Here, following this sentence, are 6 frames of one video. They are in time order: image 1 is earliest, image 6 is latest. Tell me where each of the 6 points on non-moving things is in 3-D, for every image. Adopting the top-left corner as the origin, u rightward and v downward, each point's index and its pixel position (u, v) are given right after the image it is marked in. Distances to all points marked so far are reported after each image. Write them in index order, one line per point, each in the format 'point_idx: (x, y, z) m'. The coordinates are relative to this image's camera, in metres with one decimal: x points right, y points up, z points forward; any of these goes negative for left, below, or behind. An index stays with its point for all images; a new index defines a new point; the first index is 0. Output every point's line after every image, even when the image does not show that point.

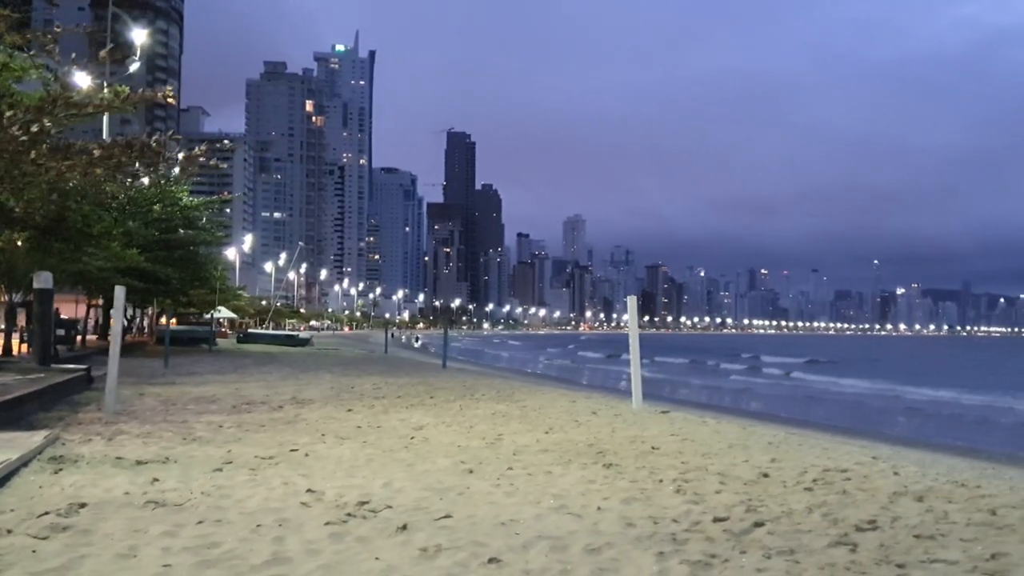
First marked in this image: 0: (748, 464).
0: (+2.3, -1.7, +9.6) m
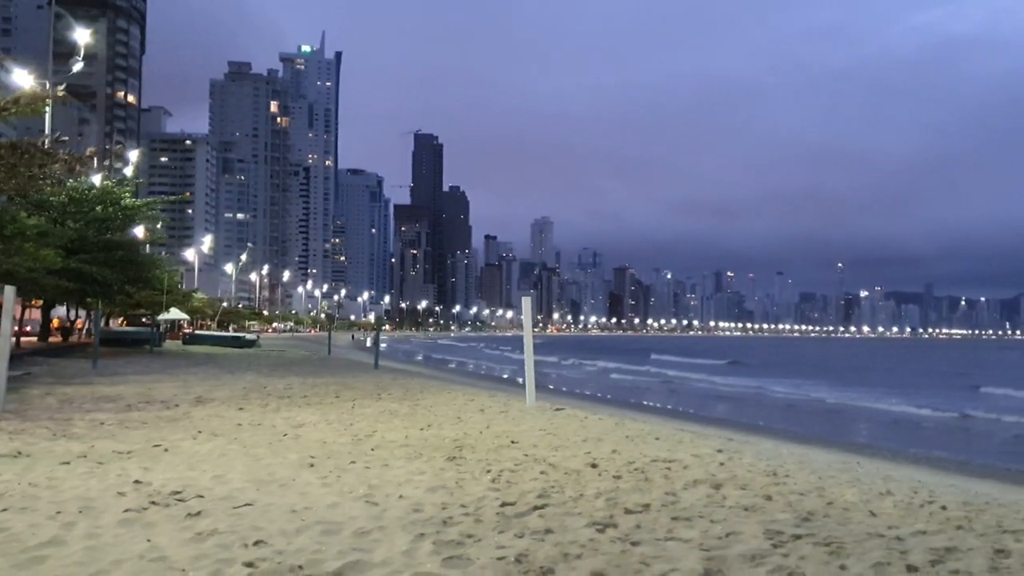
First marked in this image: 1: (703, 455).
0: (+0.7, -1.7, +10.0) m
1: (+2.1, -1.8, +10.8) m
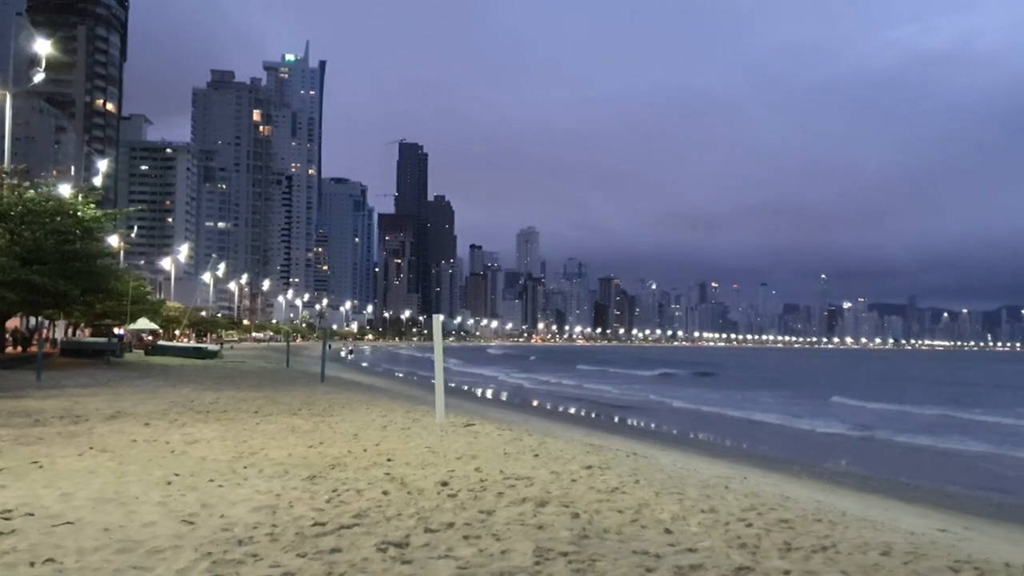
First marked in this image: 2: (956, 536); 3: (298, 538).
0: (-0.8, -2.0, +10.3) m
1: (+0.6, -2.1, +11.2) m
2: (+4.6, -2.6, +10.2) m
3: (-1.5, -1.7, +6.9) m
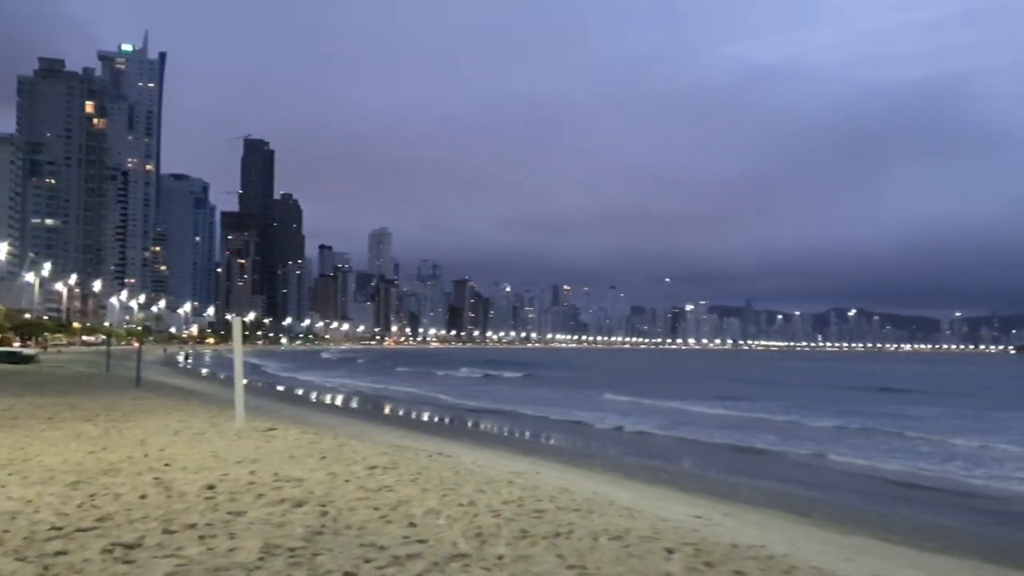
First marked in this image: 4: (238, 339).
0: (-3.1, -2.0, +10.3) m
1: (-1.9, -2.1, +11.3) m
2: (+2.2, -2.6, +11.0) m
3: (-3.3, -1.8, +6.9) m
4: (-4.8, -0.9, +17.5) m
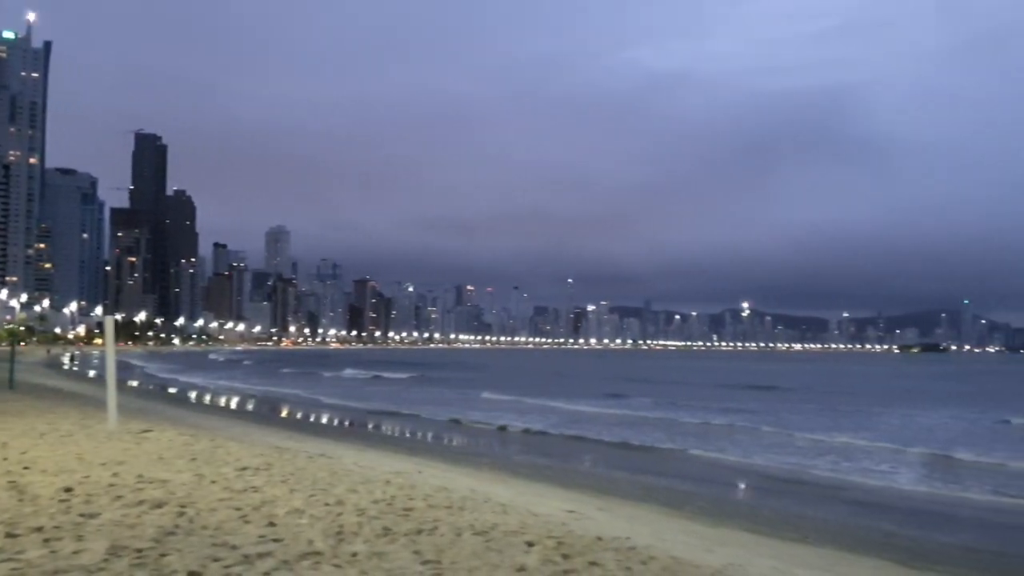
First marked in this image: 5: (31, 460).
0: (-4.4, -1.9, +10.0) m
1: (-3.3, -2.1, +11.1) m
2: (+0.8, -2.6, +11.2) m
3: (-4.3, -1.7, +6.5) m
4: (-6.8, -0.8, +16.9) m
5: (-5.8, -2.1, +12.0) m
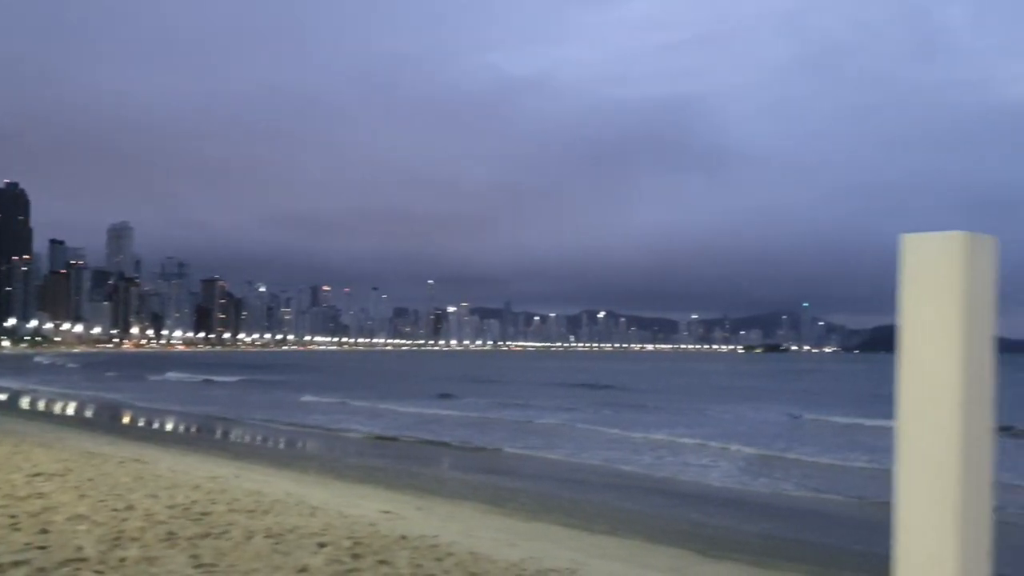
0: (-6.3, -1.9, +9.2) m
1: (-5.4, -2.0, +10.5) m
2: (-1.3, -2.6, +11.2) m
3: (-5.7, -1.7, +5.8) m
4: (-9.6, -0.8, +15.7) m
5: (-7.9, -2.0, +11.0) m
